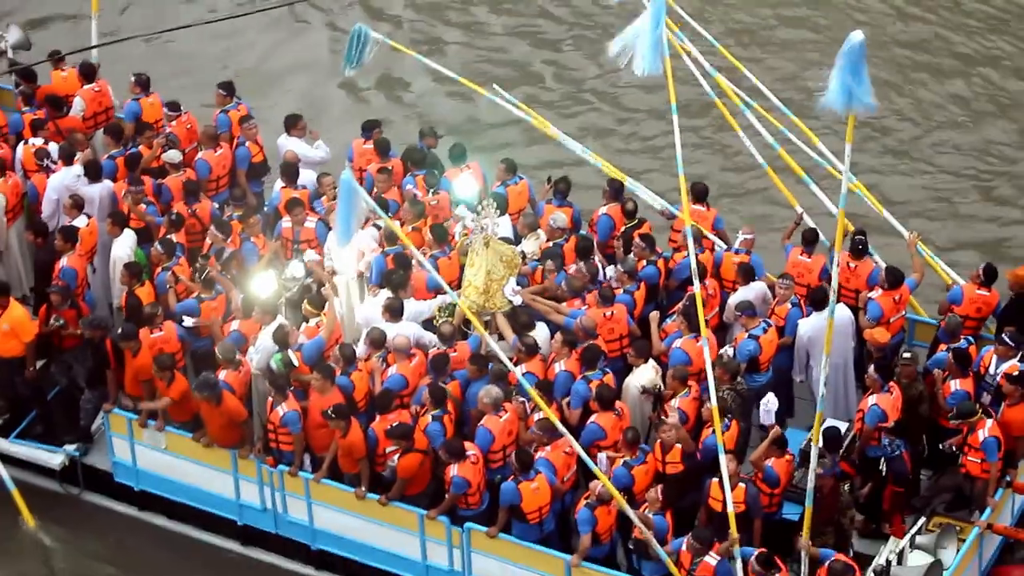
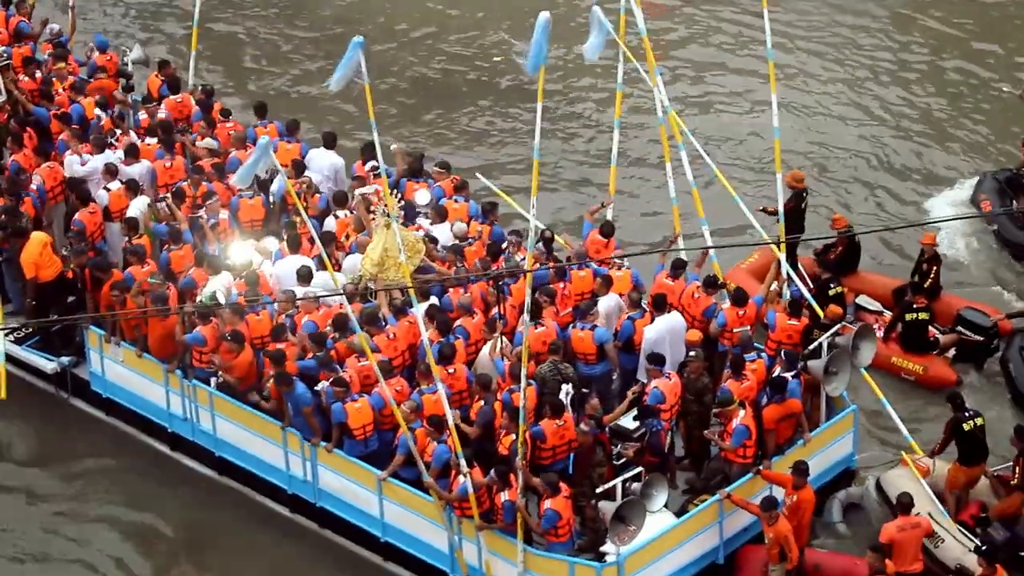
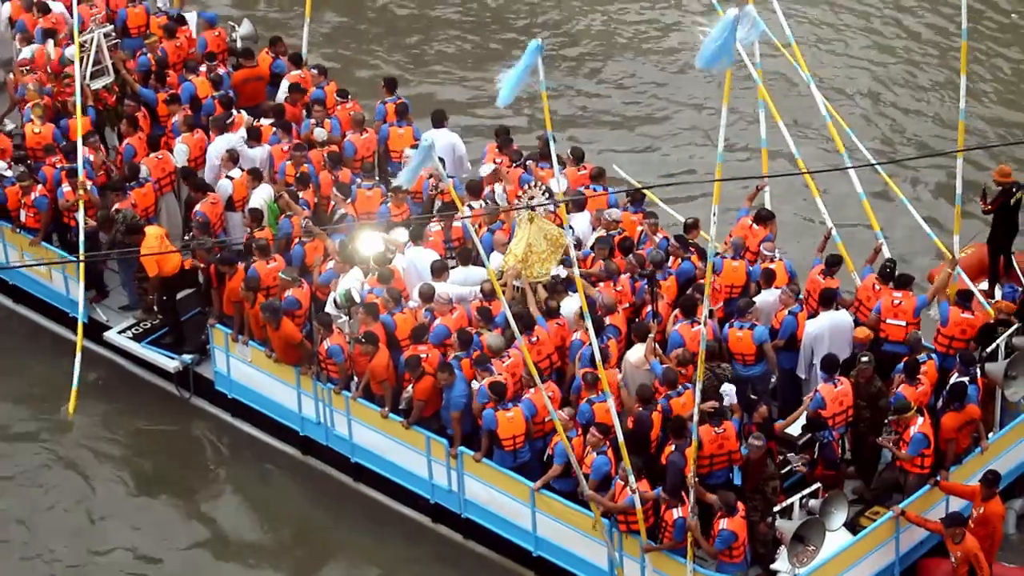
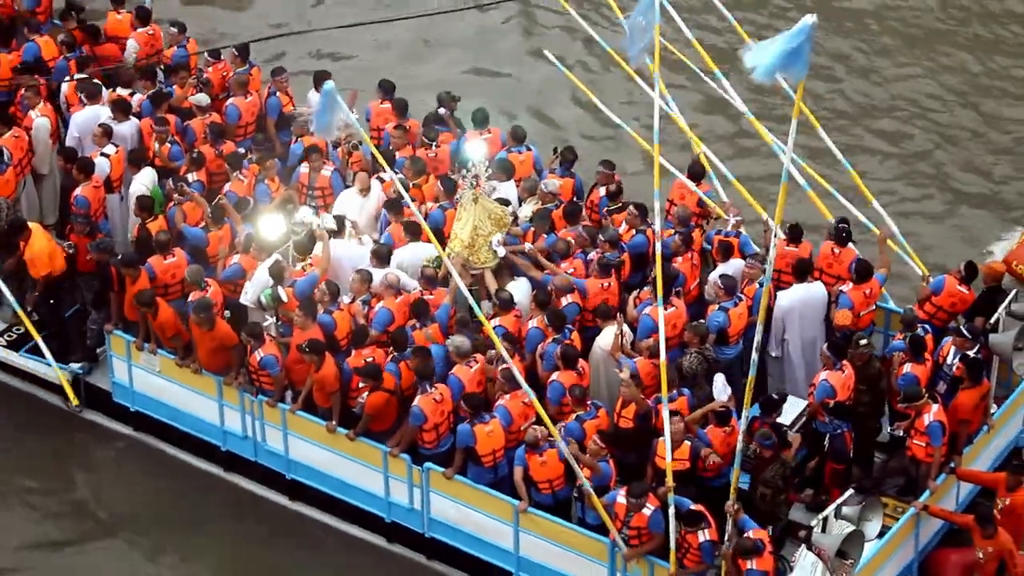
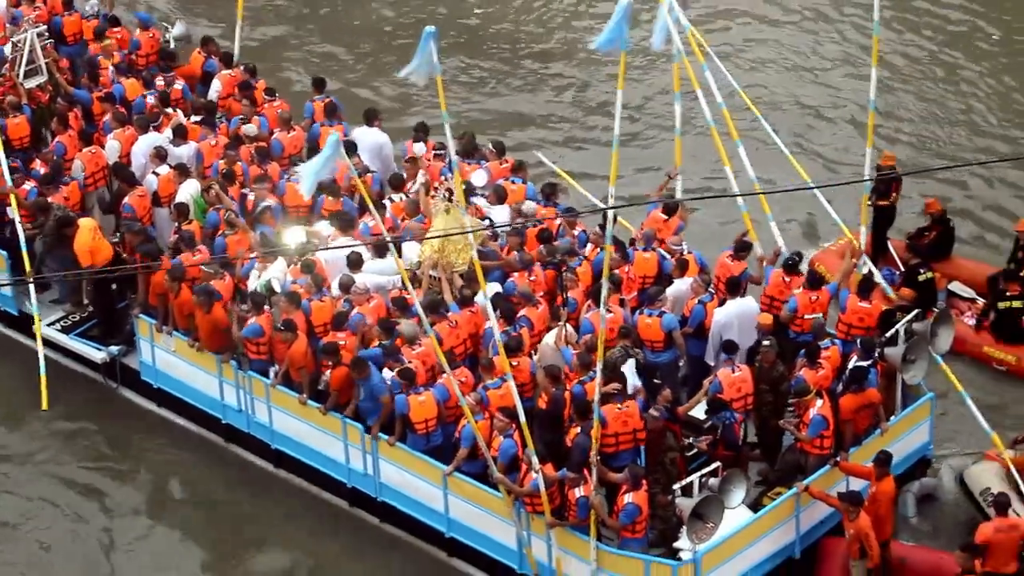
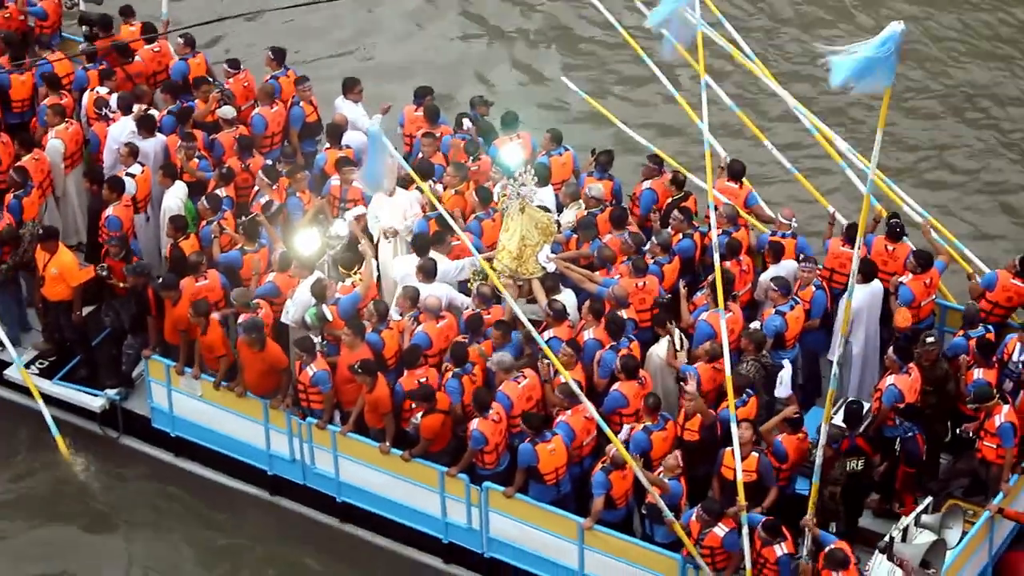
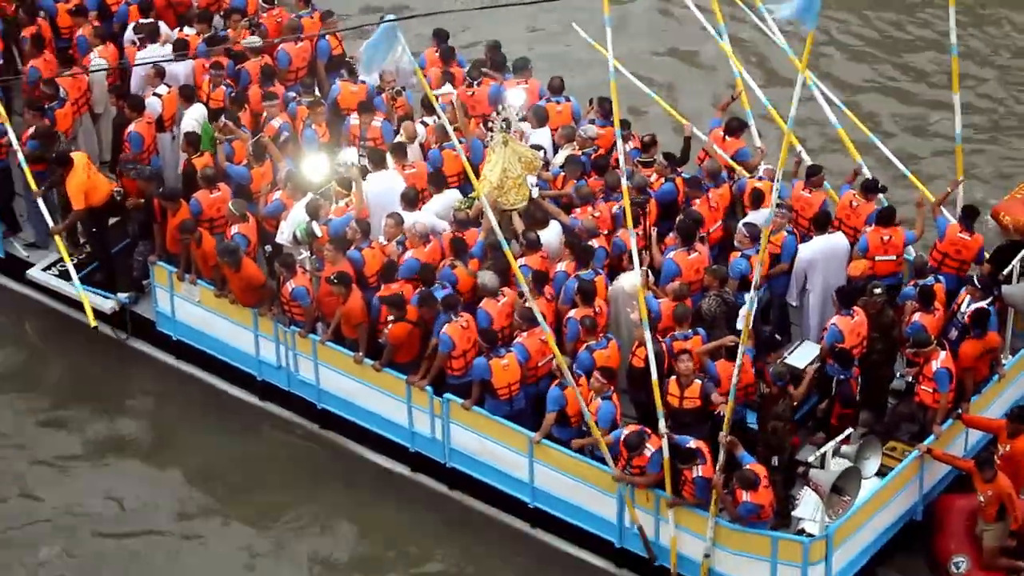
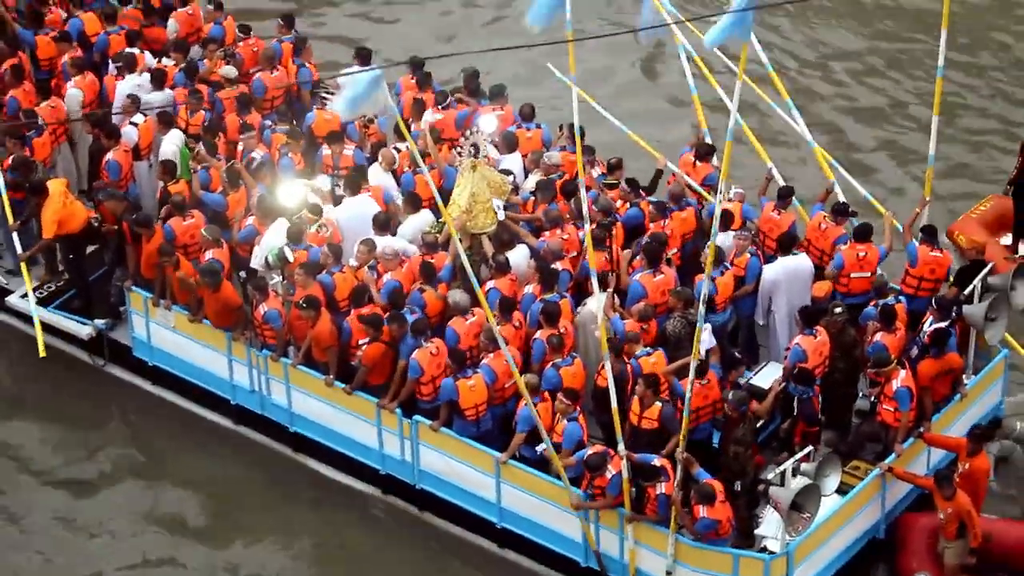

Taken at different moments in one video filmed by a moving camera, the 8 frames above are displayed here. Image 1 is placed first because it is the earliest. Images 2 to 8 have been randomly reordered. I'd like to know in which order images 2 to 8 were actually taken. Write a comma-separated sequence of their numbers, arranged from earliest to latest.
6, 4, 7, 8, 3, 5, 2
